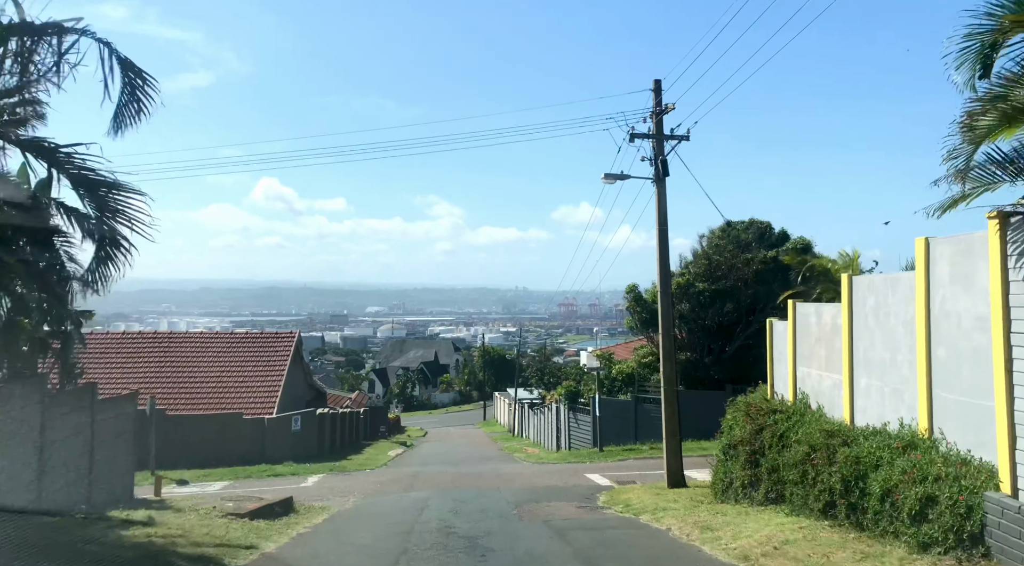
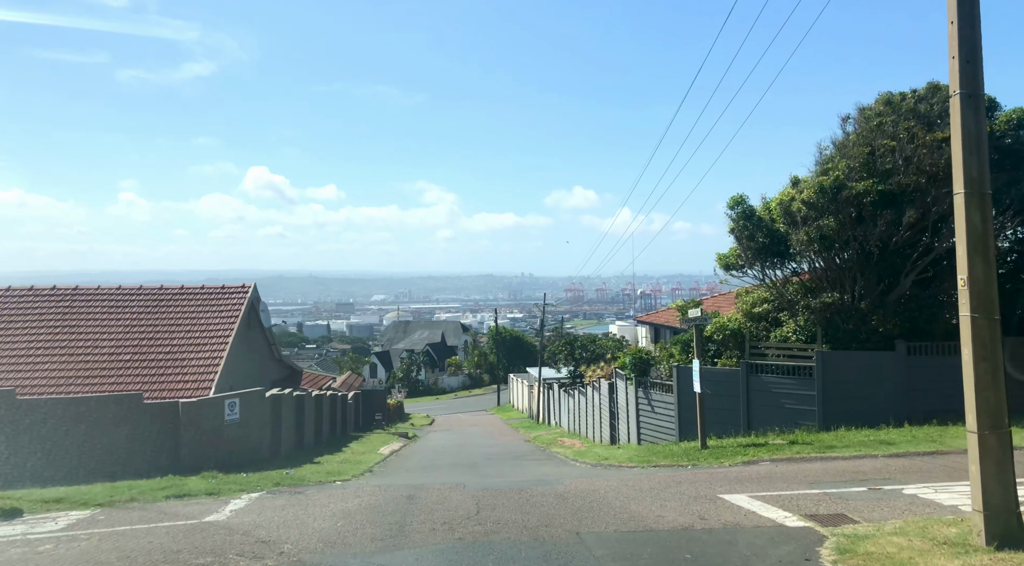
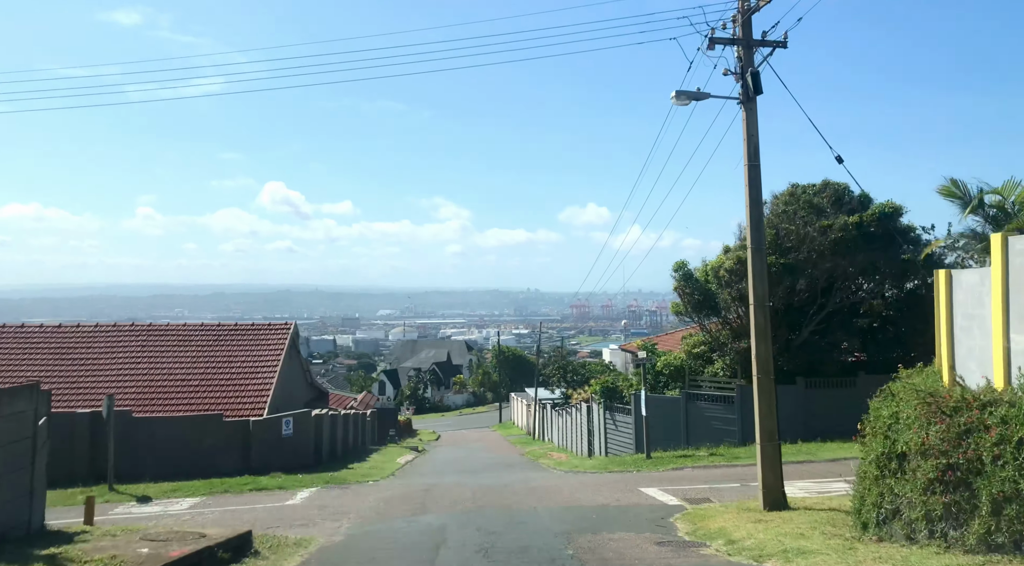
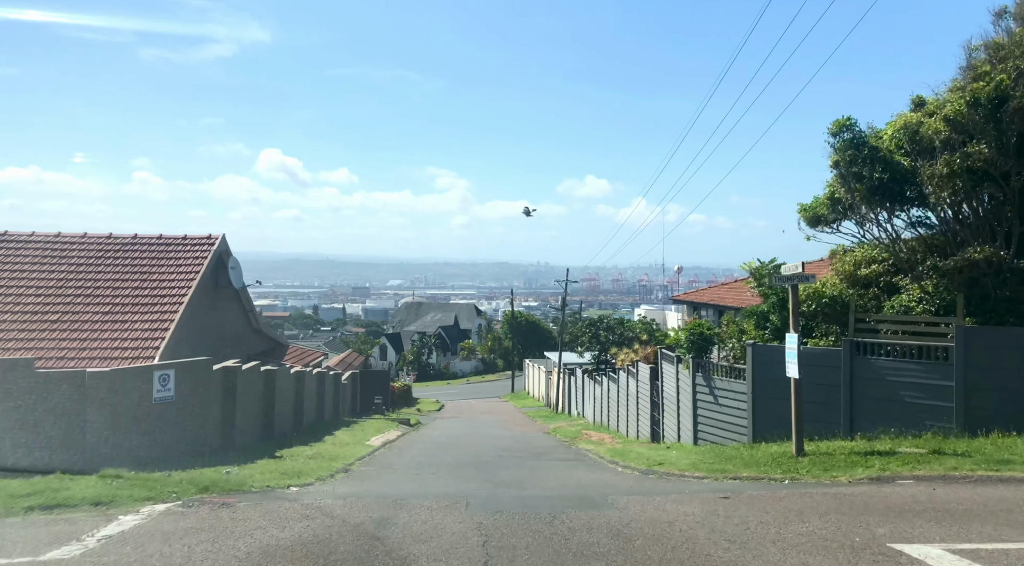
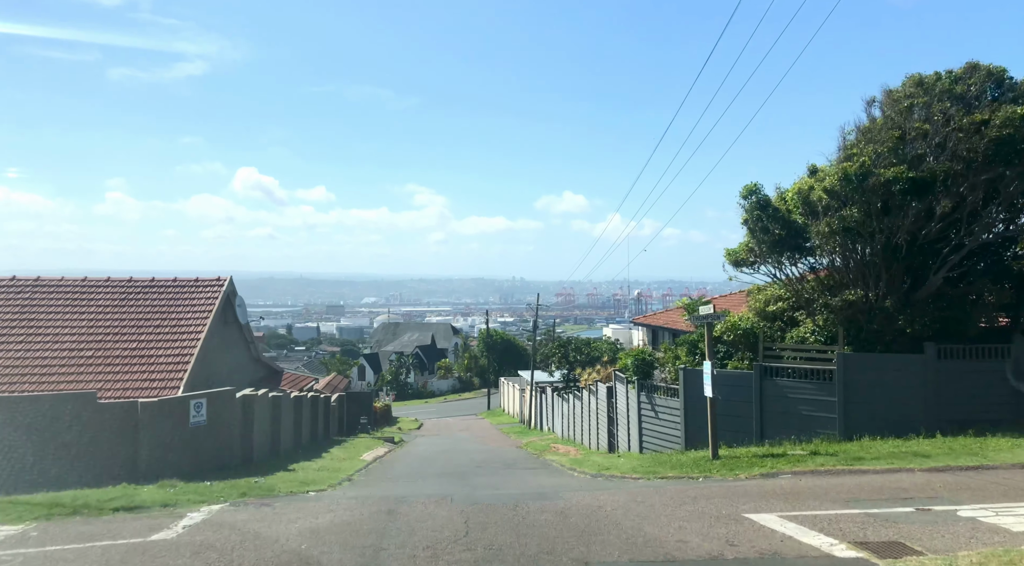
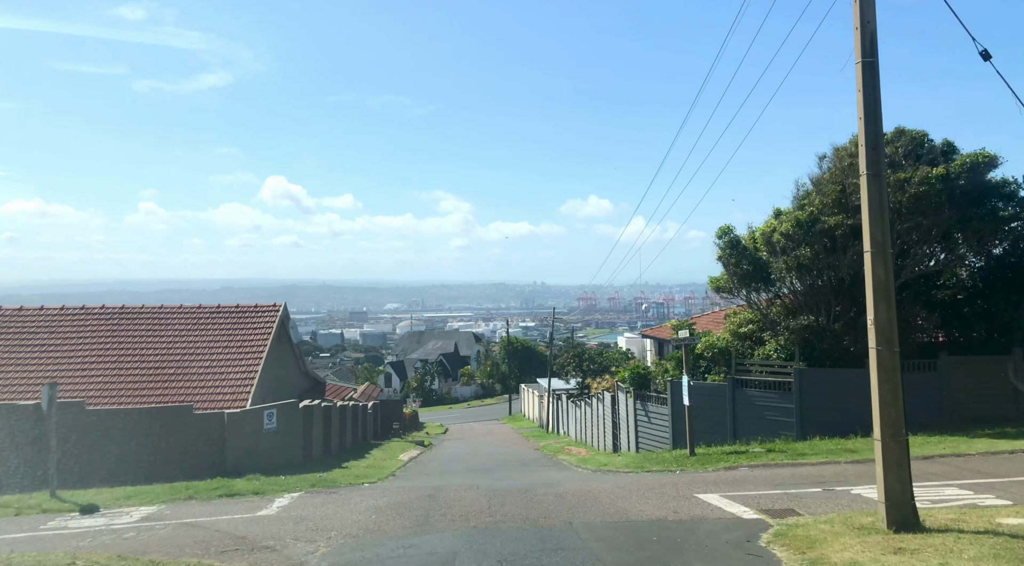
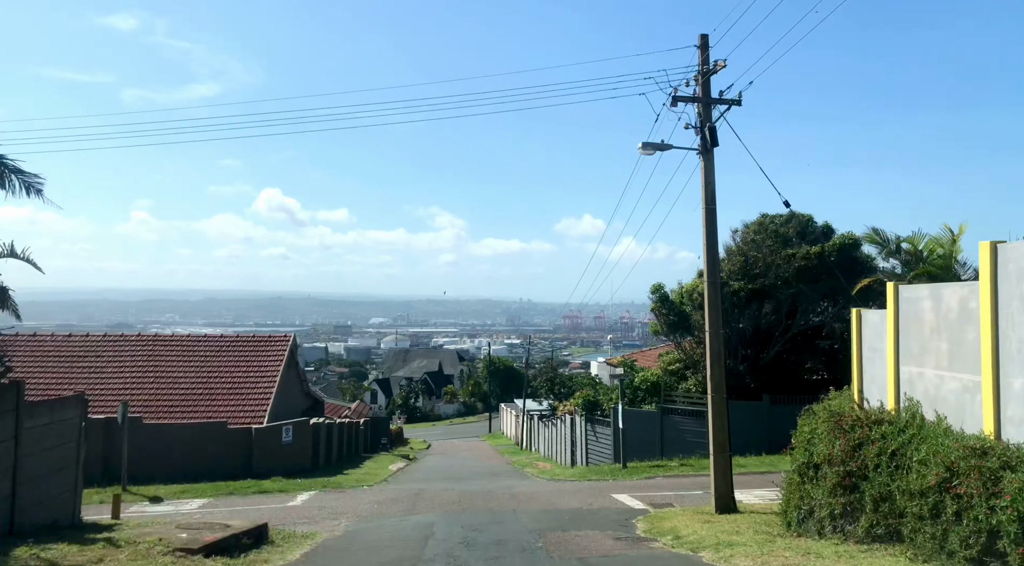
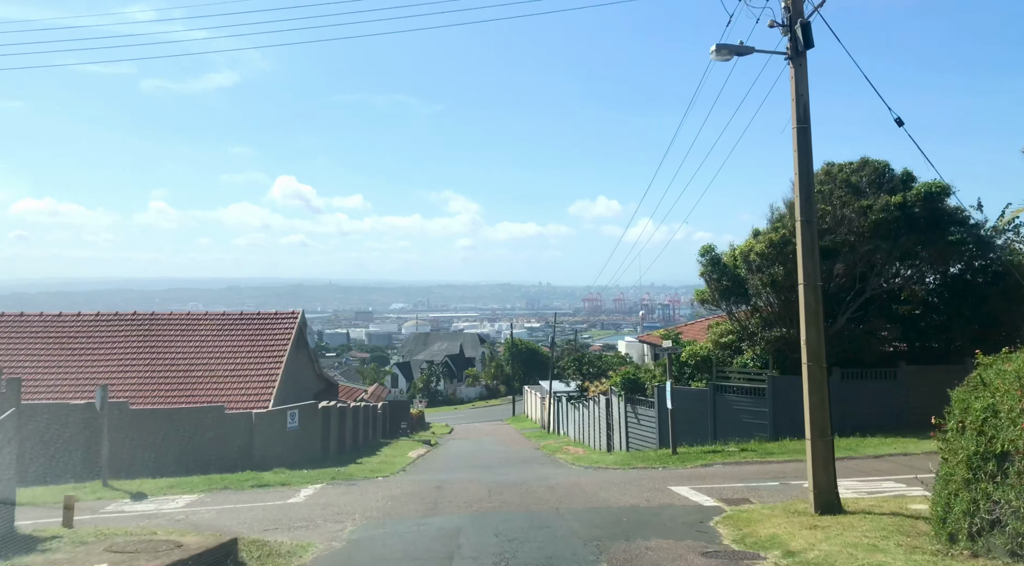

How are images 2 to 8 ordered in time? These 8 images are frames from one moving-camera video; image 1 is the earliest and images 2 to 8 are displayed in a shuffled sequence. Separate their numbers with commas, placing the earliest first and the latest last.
7, 3, 8, 6, 2, 5, 4
